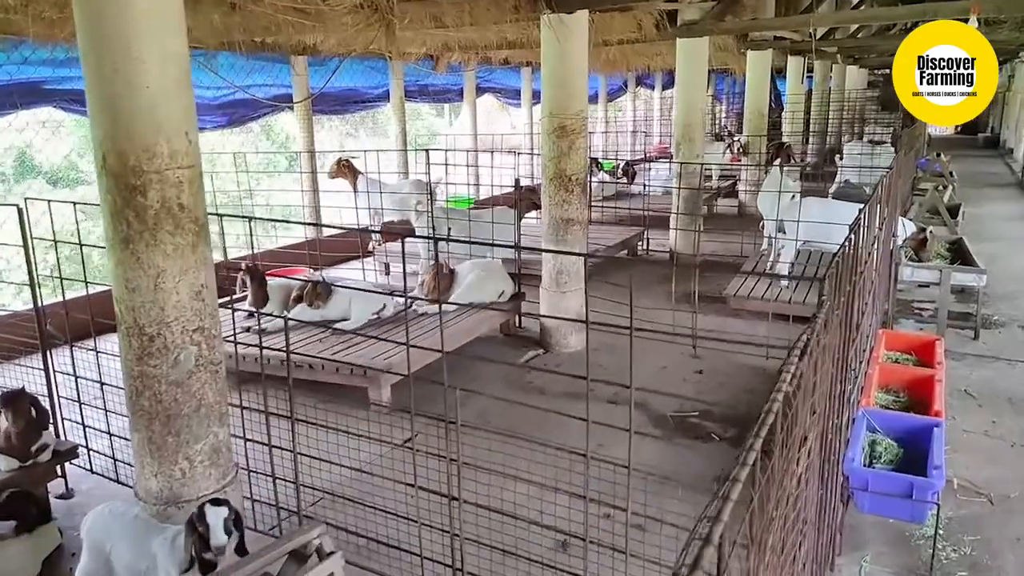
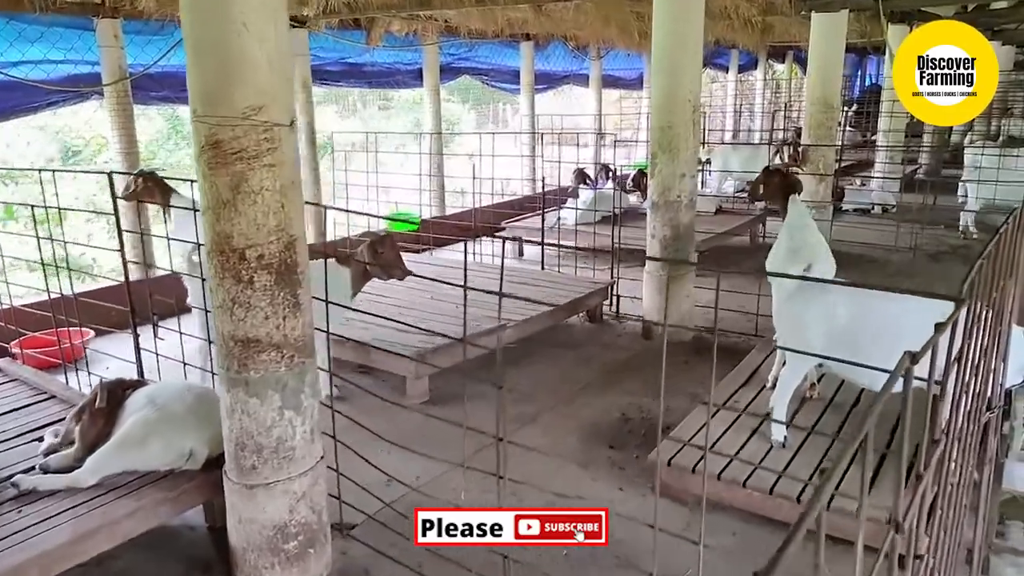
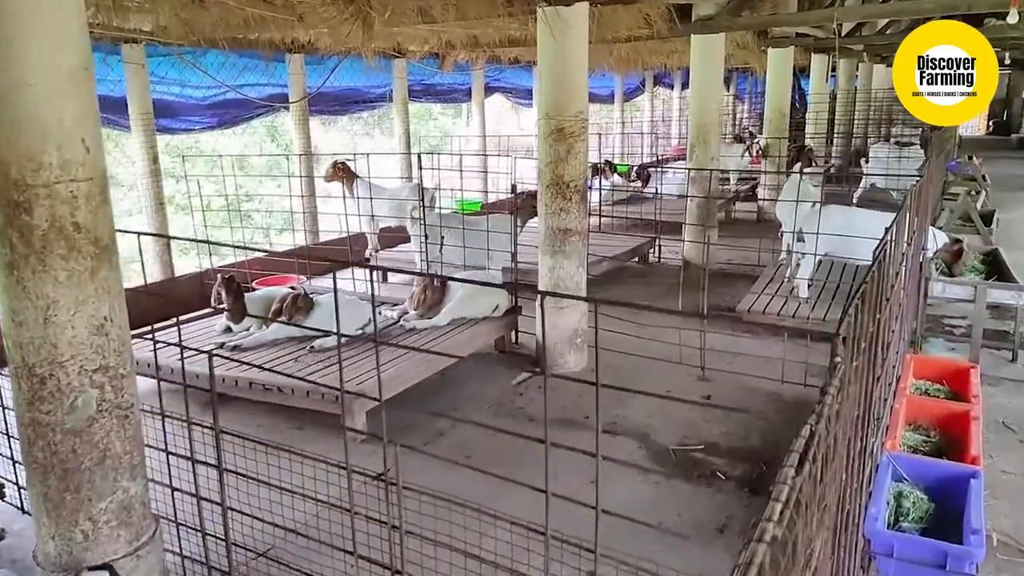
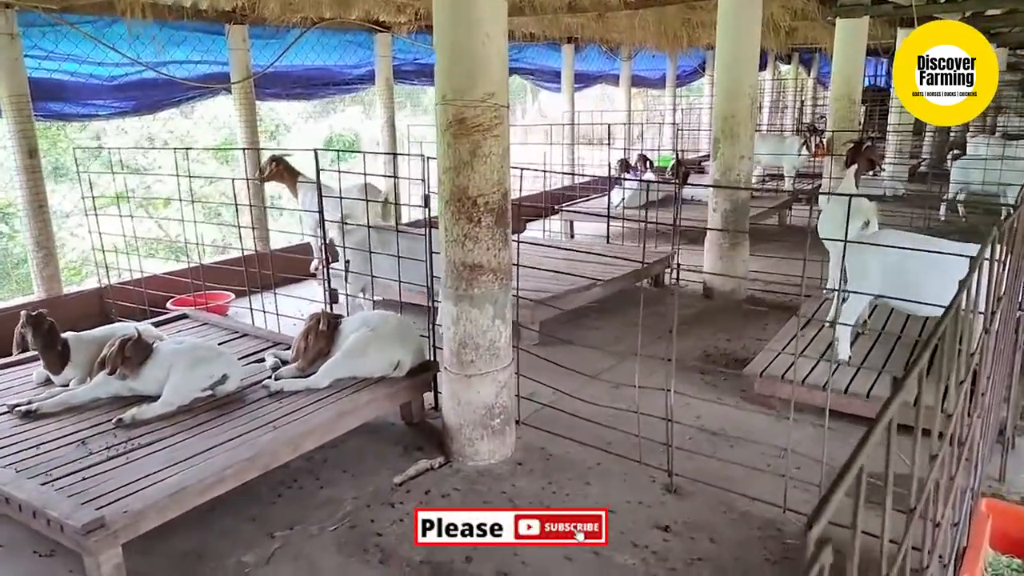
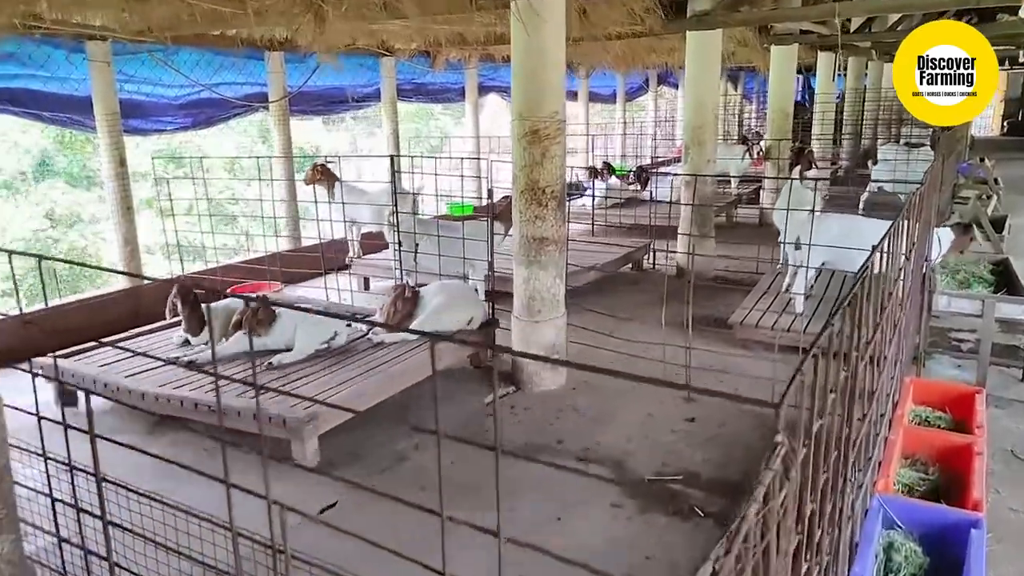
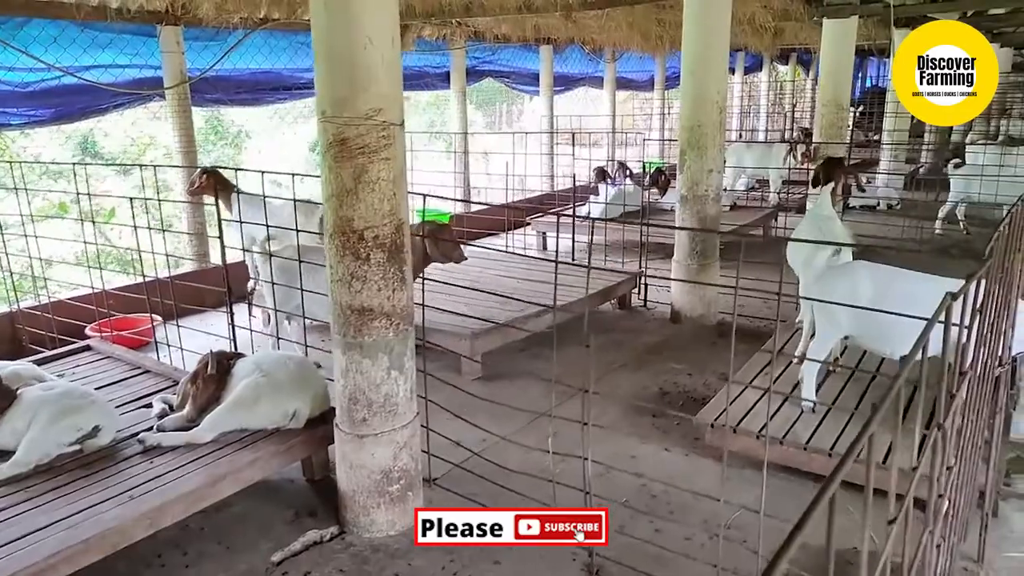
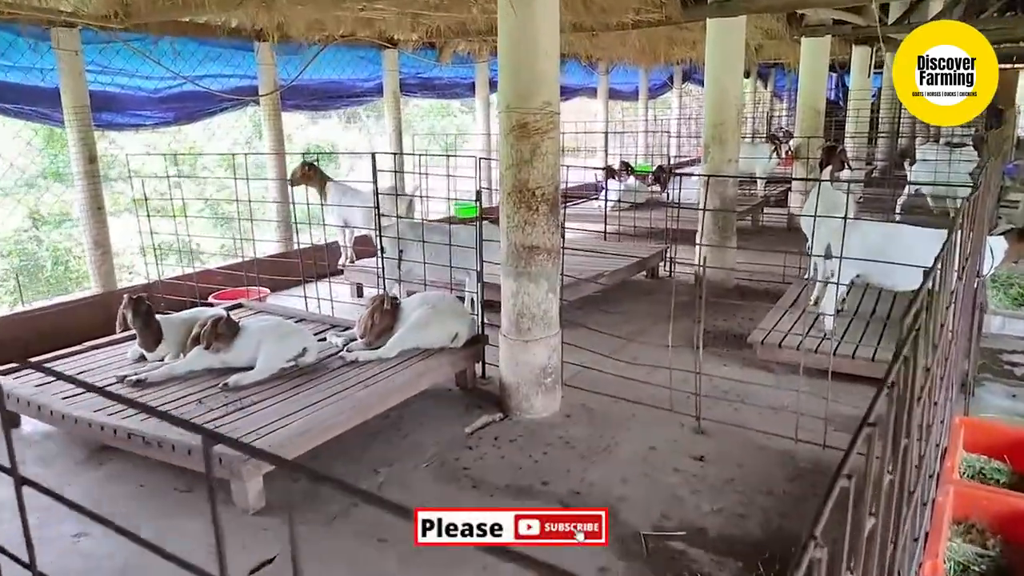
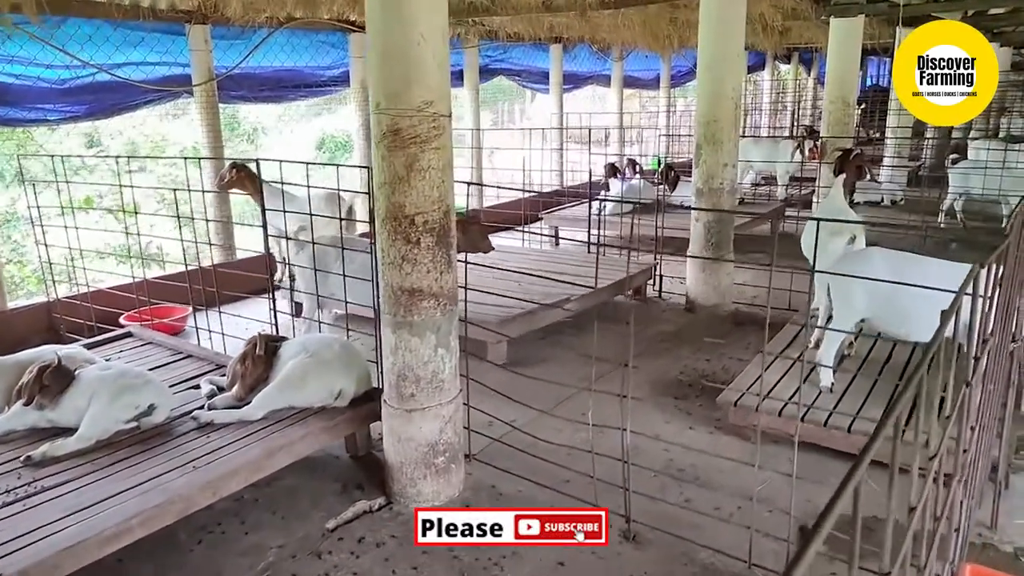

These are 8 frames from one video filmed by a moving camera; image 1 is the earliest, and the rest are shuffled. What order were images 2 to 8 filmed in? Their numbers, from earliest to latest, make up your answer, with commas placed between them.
3, 5, 7, 4, 8, 6, 2
